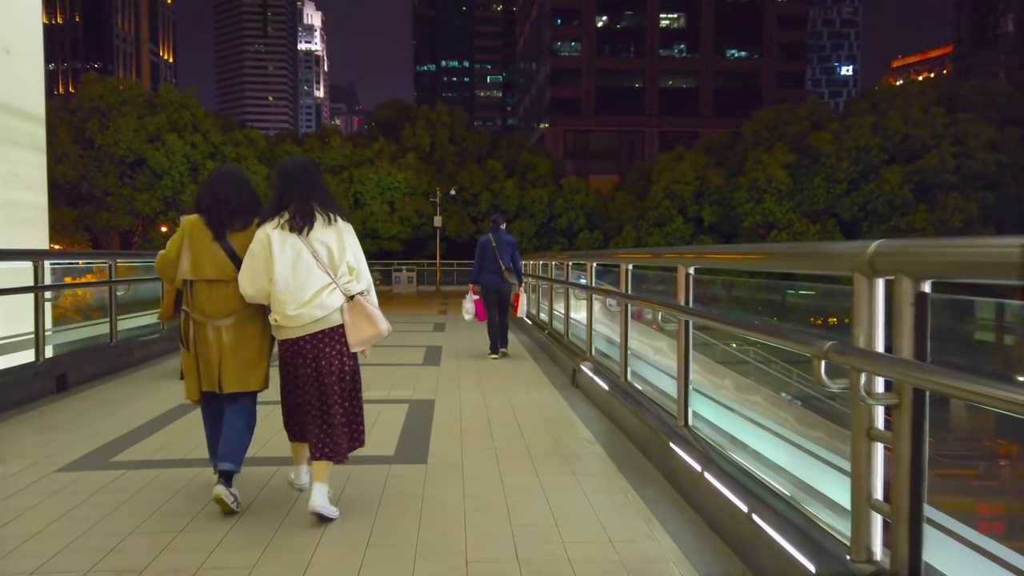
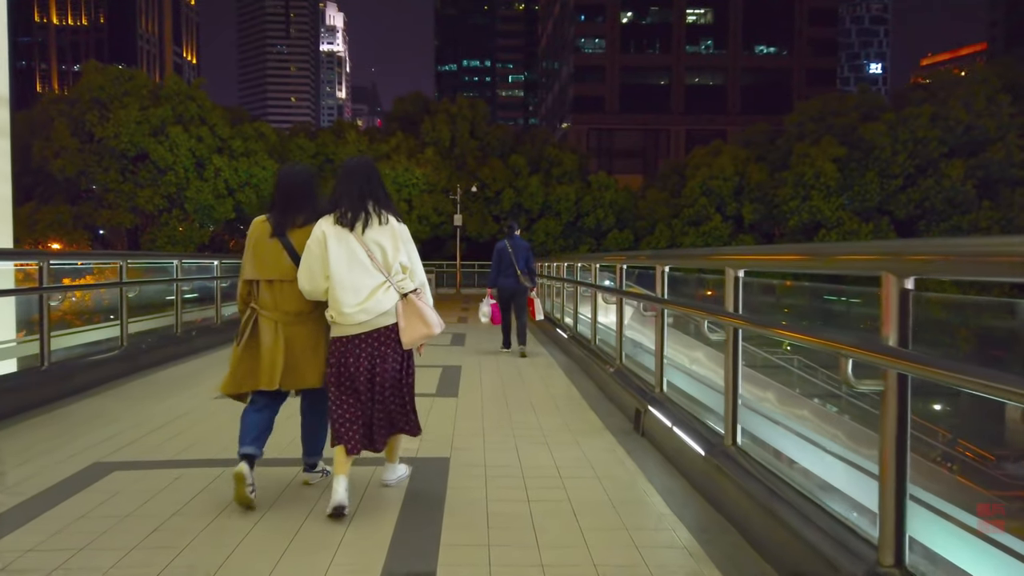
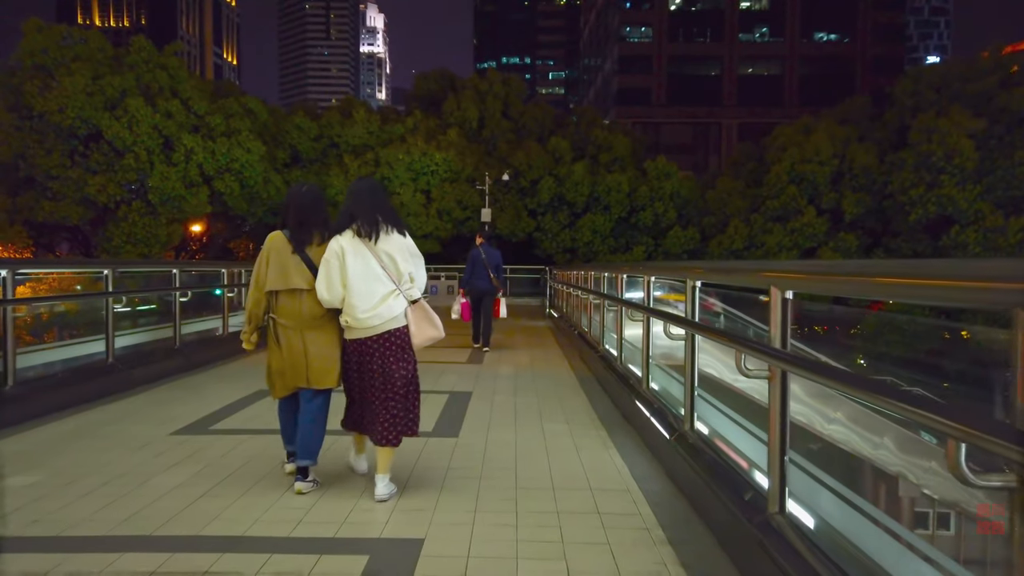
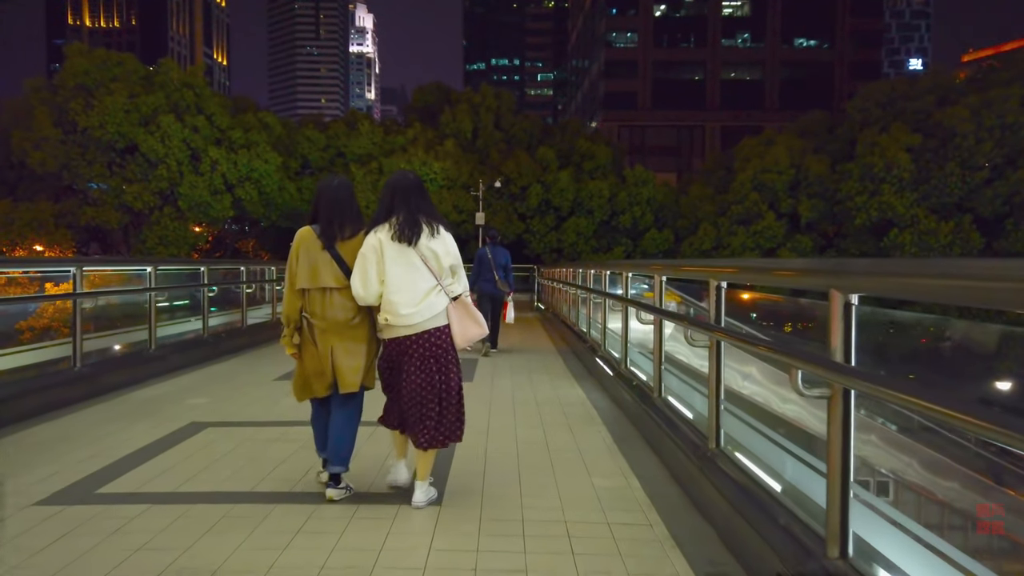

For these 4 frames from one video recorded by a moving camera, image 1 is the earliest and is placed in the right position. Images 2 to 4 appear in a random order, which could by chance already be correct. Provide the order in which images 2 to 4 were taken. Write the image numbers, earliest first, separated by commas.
2, 4, 3
